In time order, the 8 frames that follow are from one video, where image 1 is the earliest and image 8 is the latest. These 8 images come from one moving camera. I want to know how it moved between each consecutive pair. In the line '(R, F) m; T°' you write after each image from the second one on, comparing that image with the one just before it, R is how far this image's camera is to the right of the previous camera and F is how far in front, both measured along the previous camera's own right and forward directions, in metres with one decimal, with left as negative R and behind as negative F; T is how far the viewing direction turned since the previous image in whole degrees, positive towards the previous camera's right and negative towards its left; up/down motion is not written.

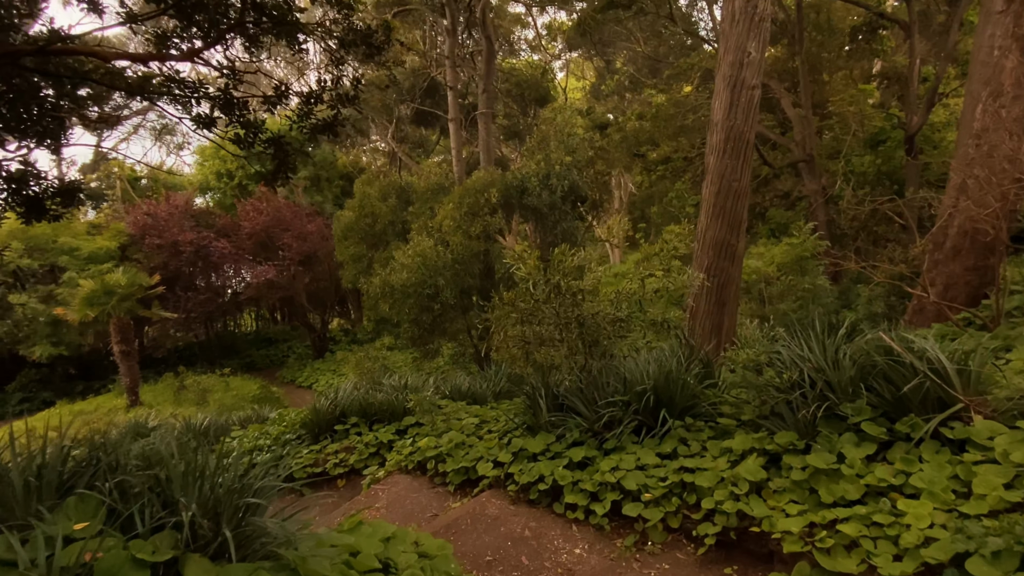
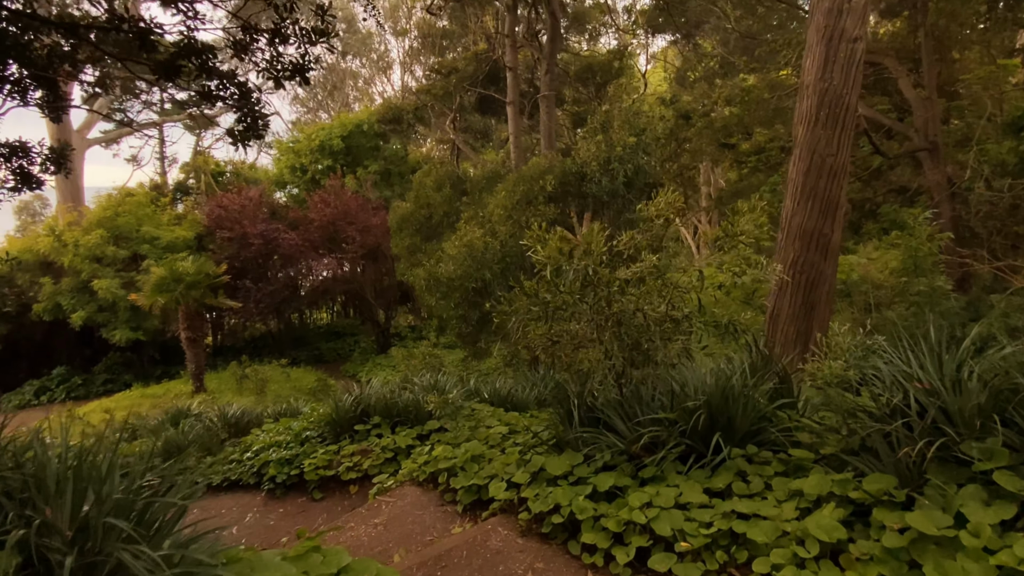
(+0.4, +0.8) m; -9°
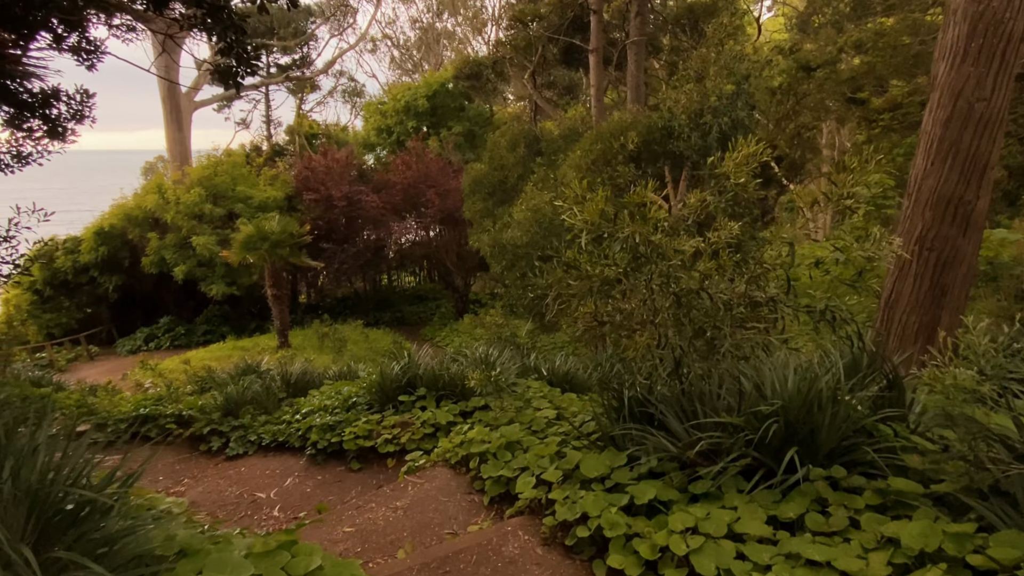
(+0.4, +0.6) m; -10°
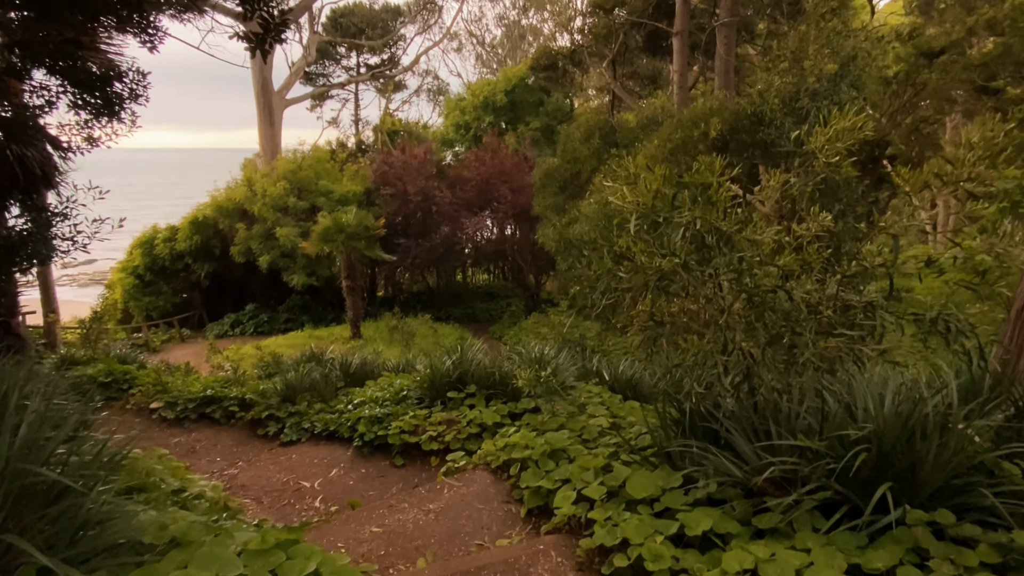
(+0.2, +0.3) m; -8°
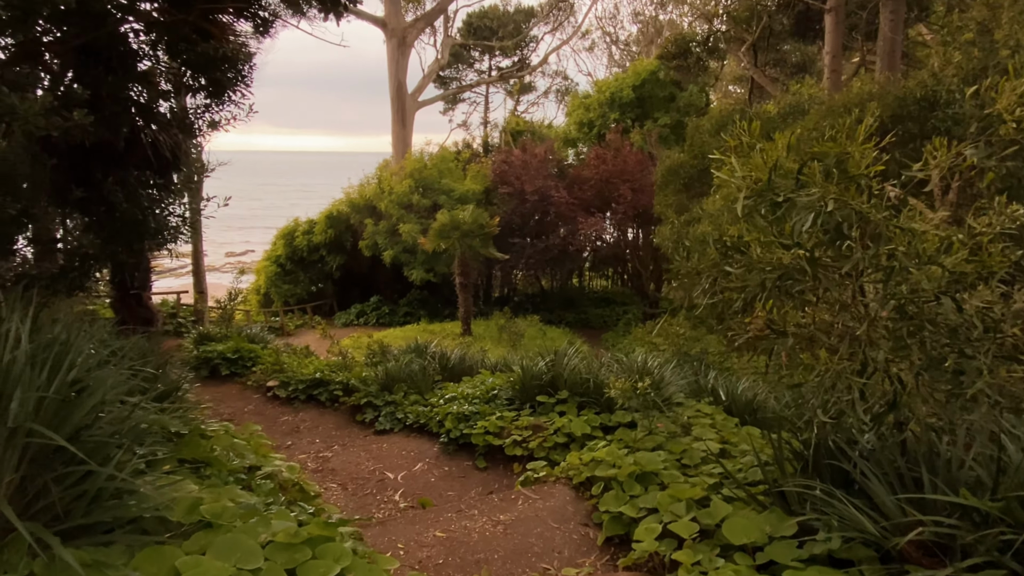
(+0.2, +0.4) m; -12°
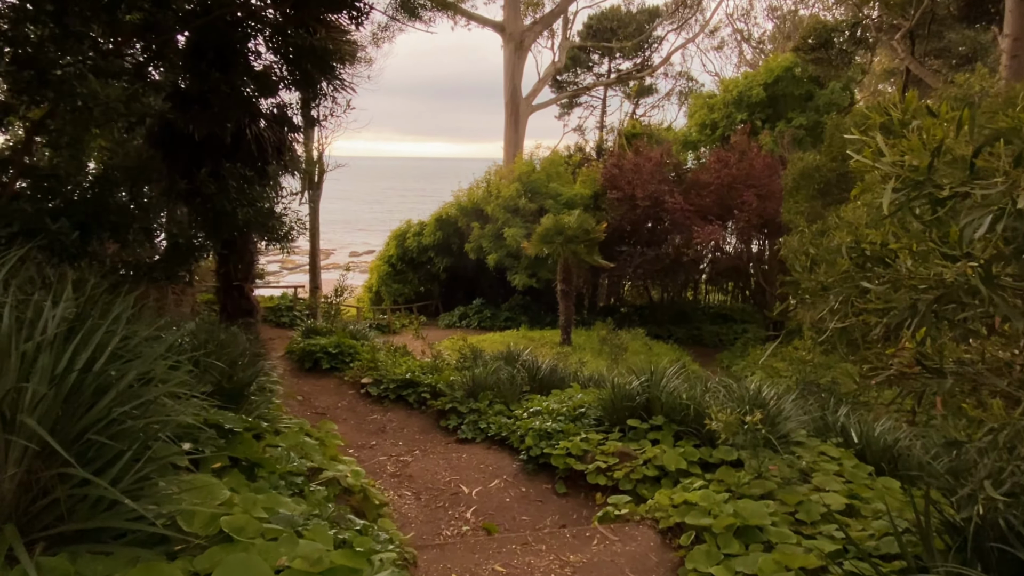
(+0.2, +0.4) m; -11°
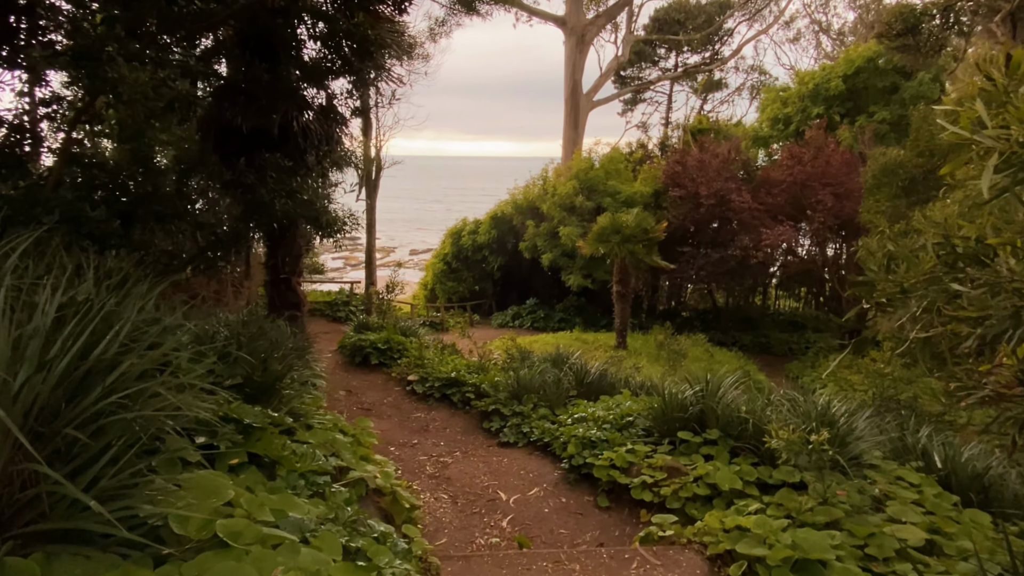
(+0.1, +0.2) m; -6°
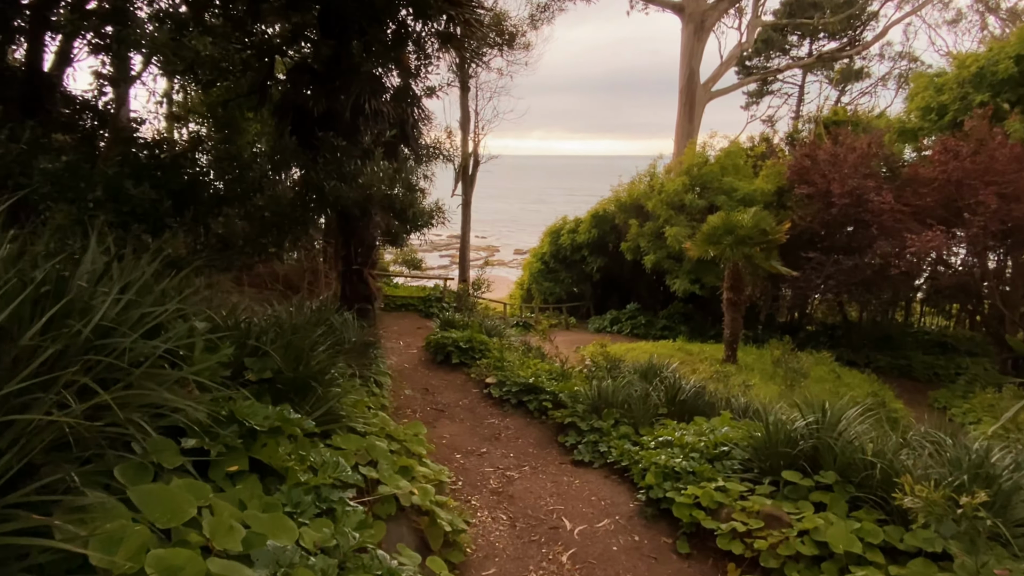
(+0.2, +0.5) m; -11°
